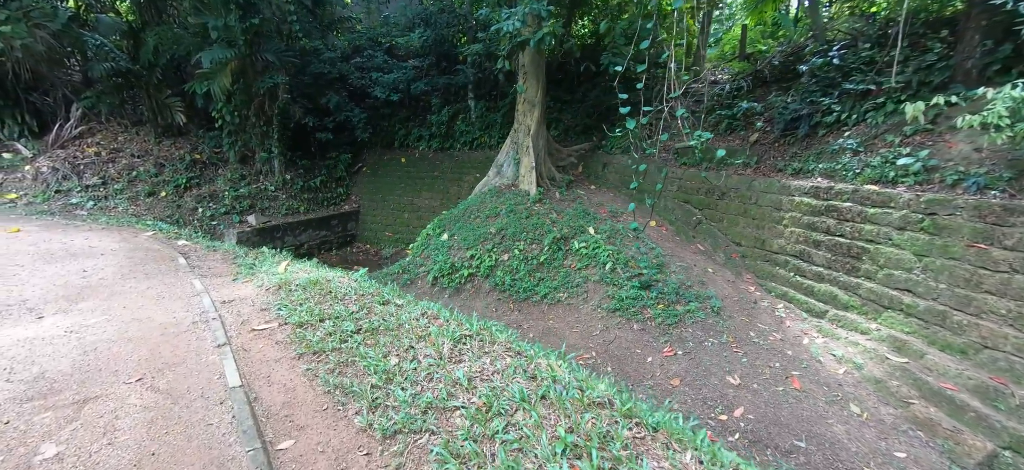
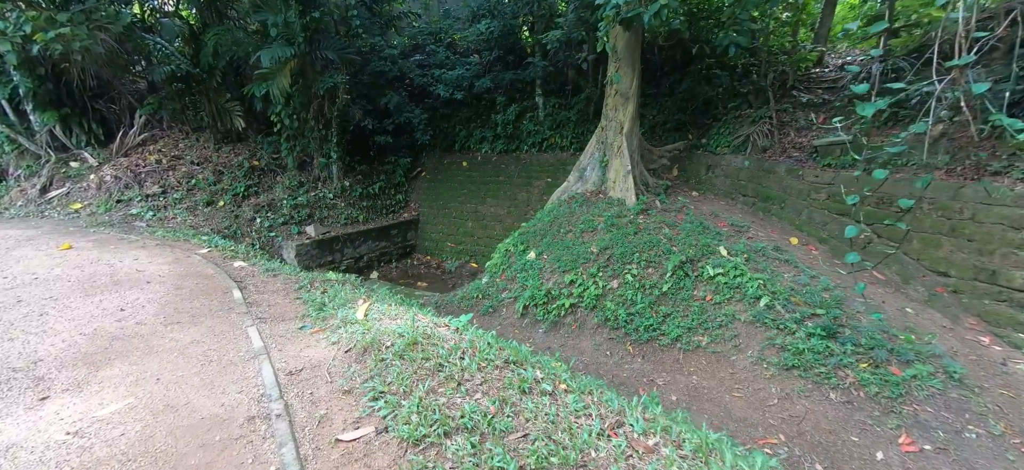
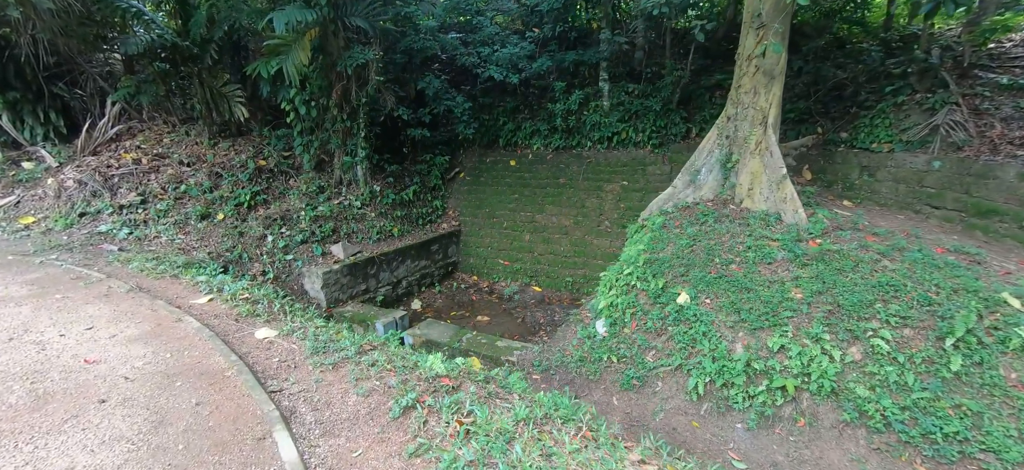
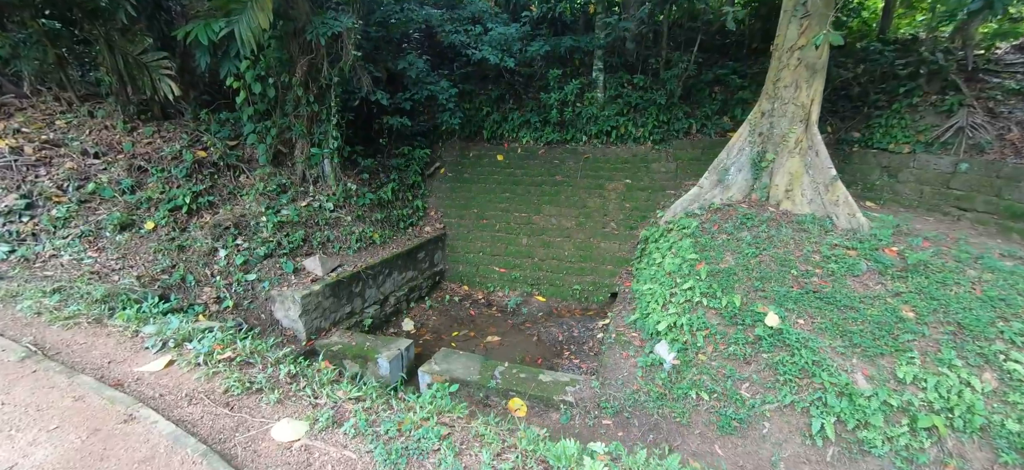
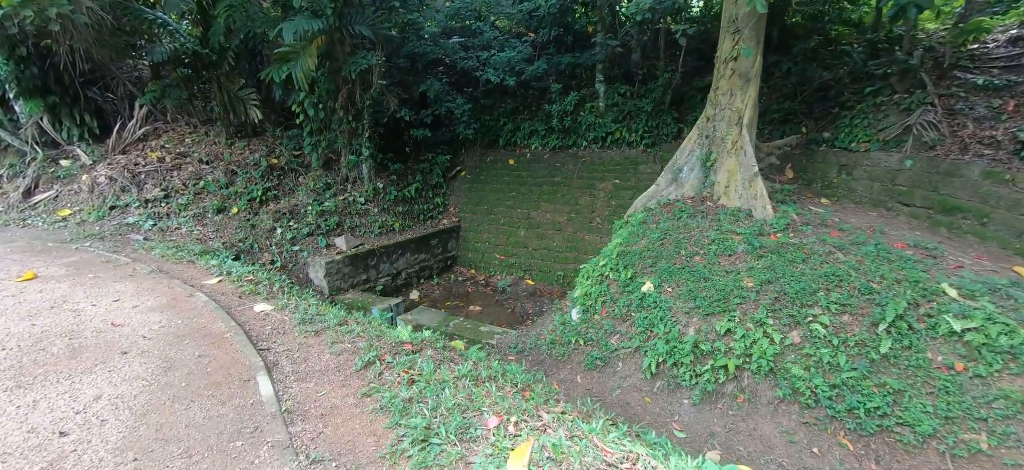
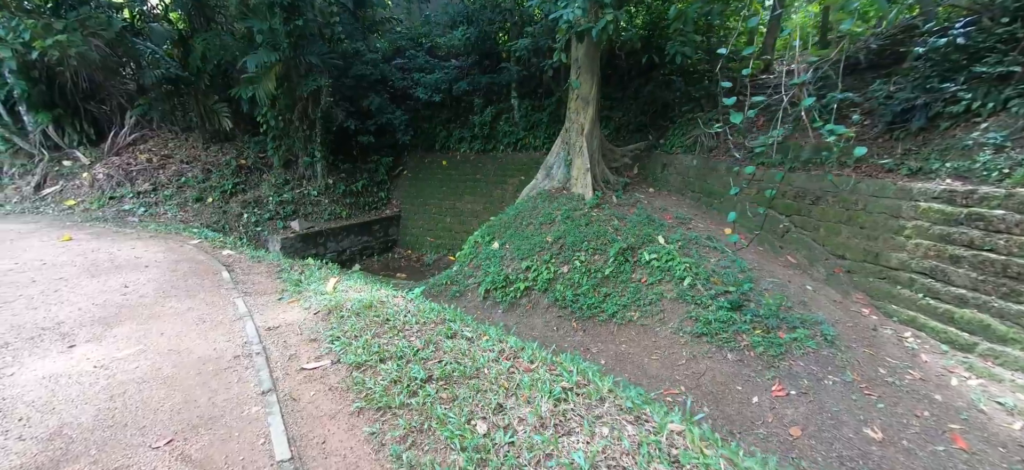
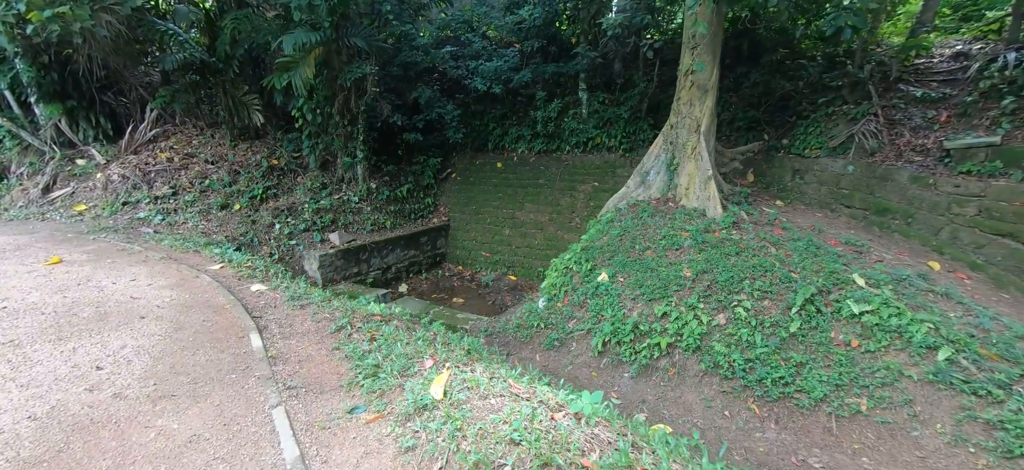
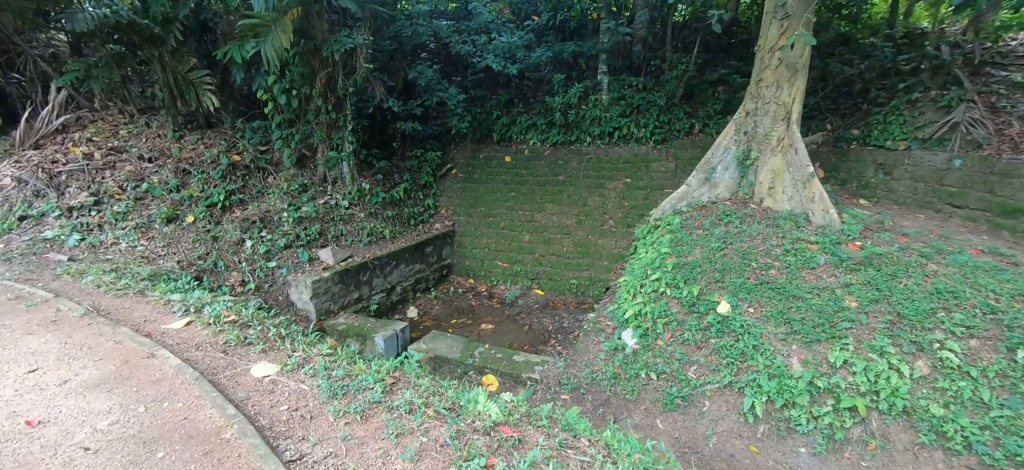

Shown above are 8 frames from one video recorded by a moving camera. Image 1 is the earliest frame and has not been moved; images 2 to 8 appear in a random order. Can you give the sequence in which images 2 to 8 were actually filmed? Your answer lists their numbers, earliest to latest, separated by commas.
6, 2, 7, 5, 3, 8, 4
